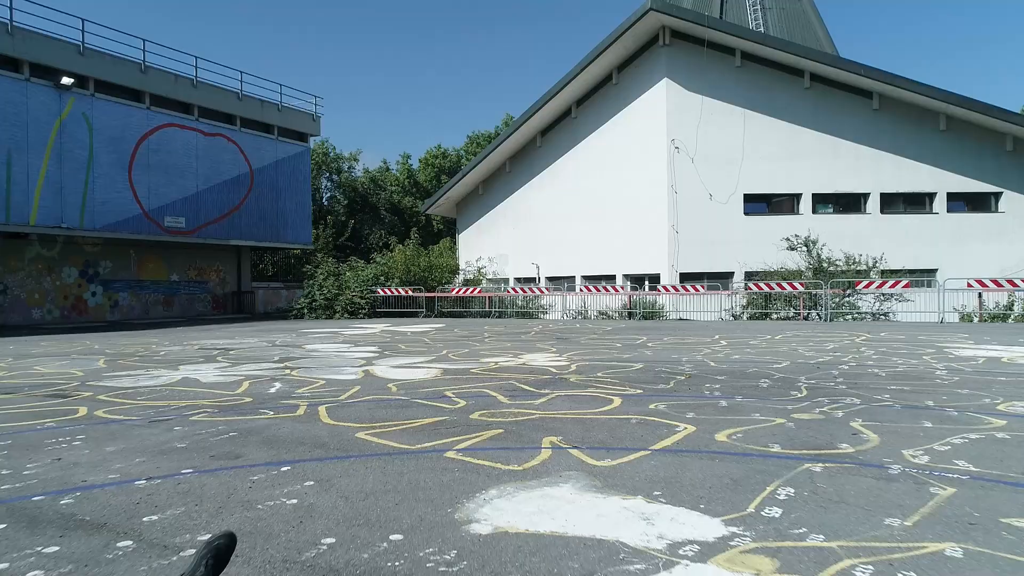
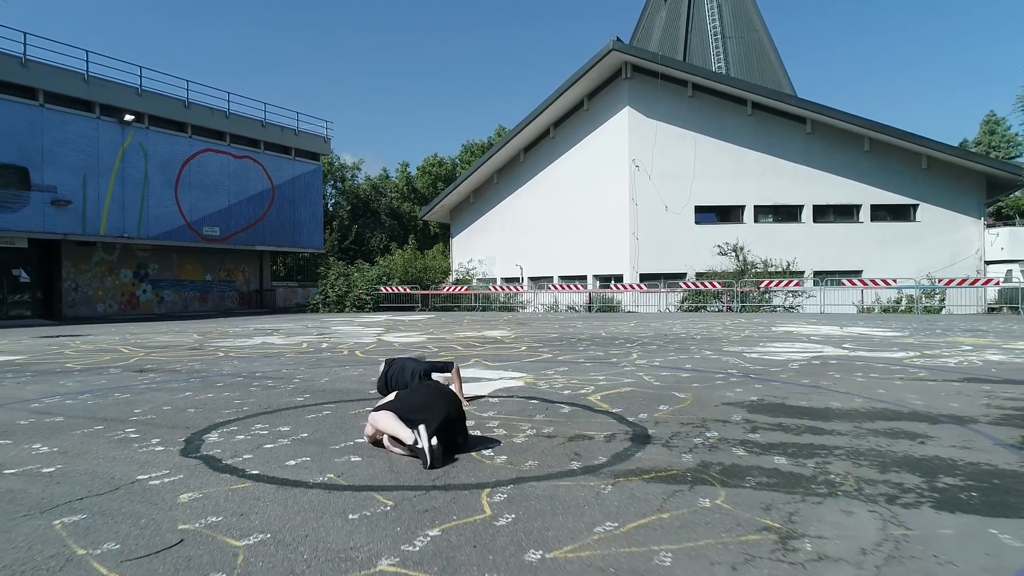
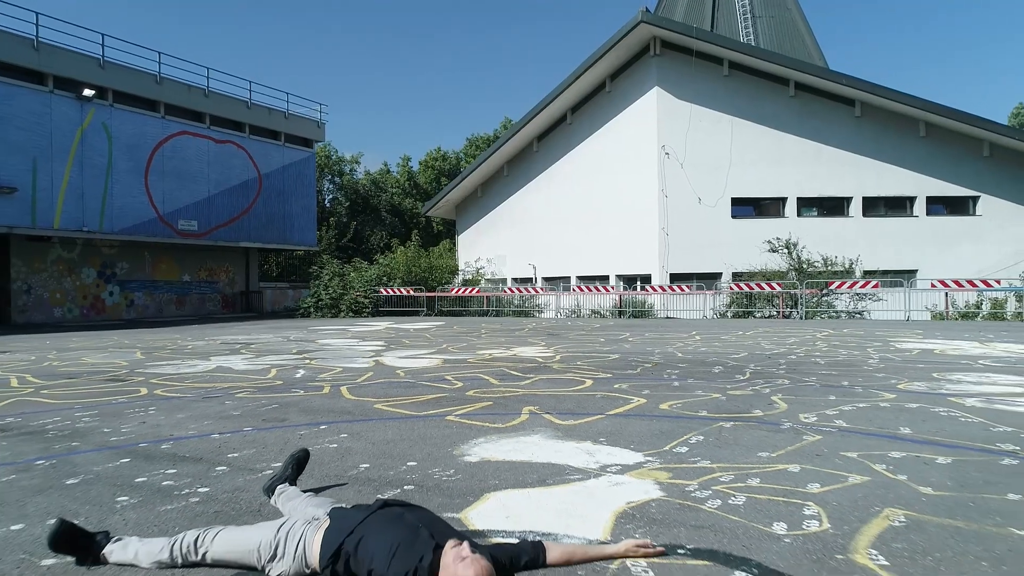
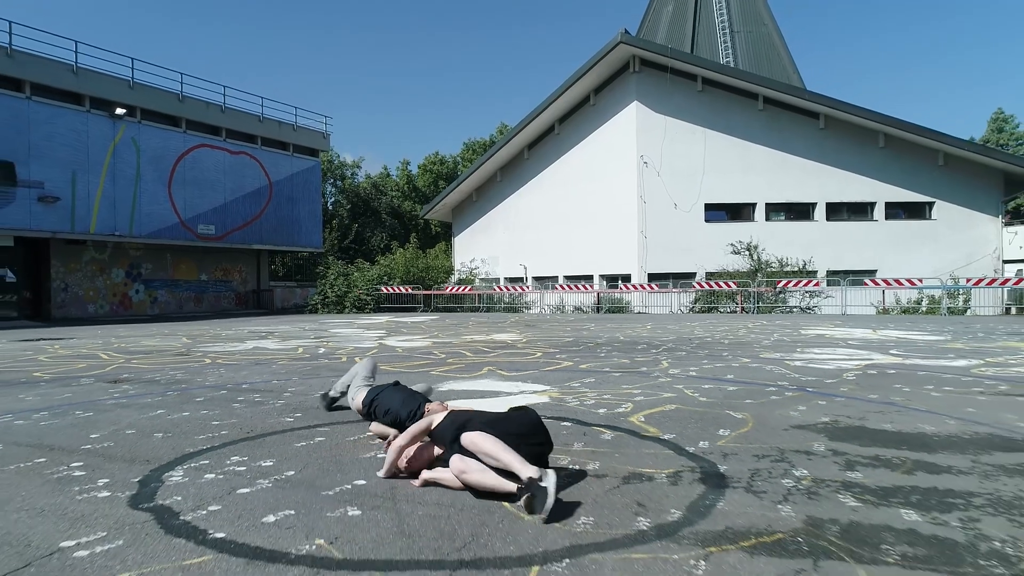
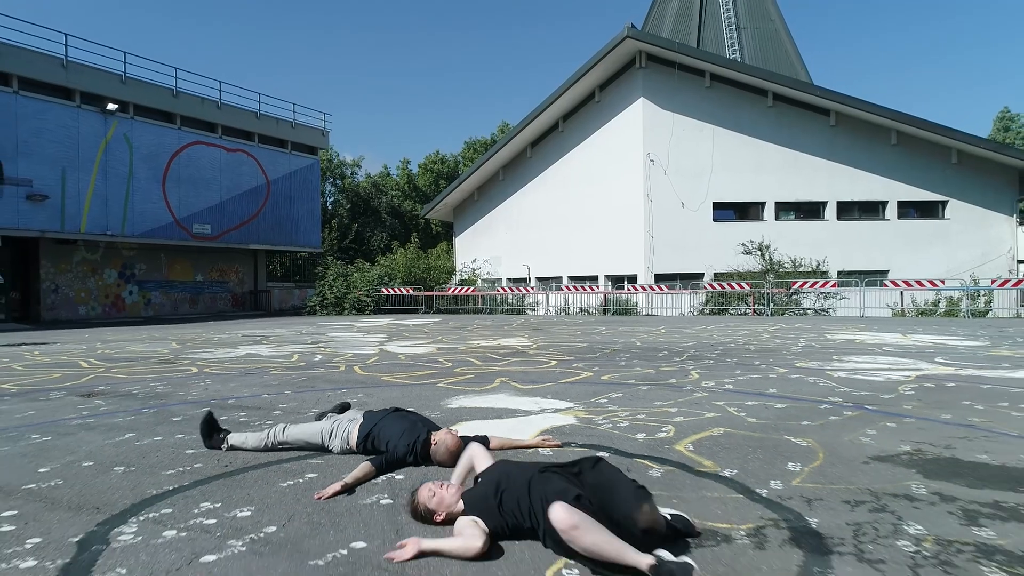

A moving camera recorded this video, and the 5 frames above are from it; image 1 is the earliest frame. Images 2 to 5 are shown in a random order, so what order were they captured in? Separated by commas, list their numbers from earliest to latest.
3, 5, 4, 2
